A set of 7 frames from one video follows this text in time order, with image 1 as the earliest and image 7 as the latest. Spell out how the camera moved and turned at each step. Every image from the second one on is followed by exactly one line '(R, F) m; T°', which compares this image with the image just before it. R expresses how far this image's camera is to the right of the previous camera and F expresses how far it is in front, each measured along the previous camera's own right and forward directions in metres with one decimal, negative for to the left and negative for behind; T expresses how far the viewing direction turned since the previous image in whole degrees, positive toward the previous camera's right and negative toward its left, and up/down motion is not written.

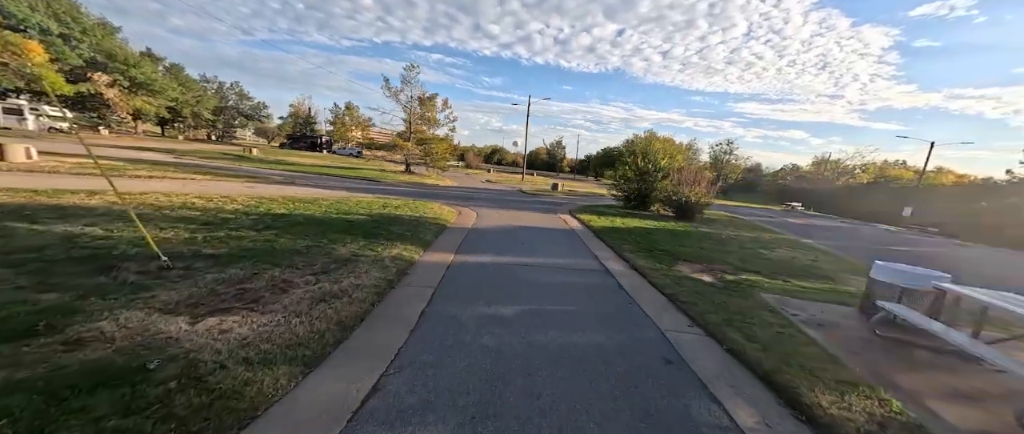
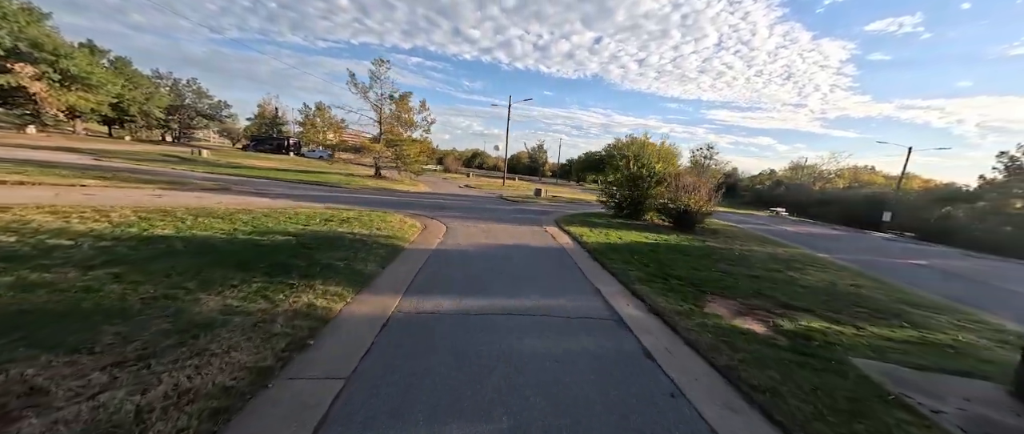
(+0.1, +1.9) m; +3°
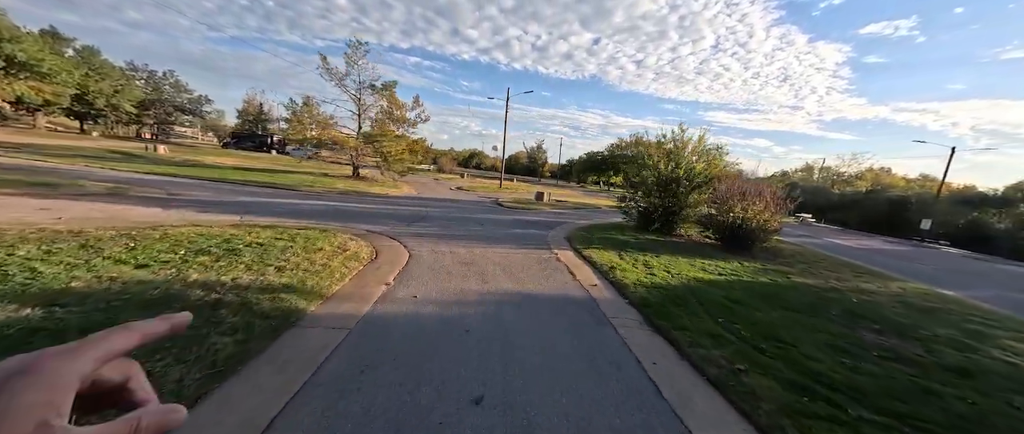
(0.0, +3.2) m; 0°
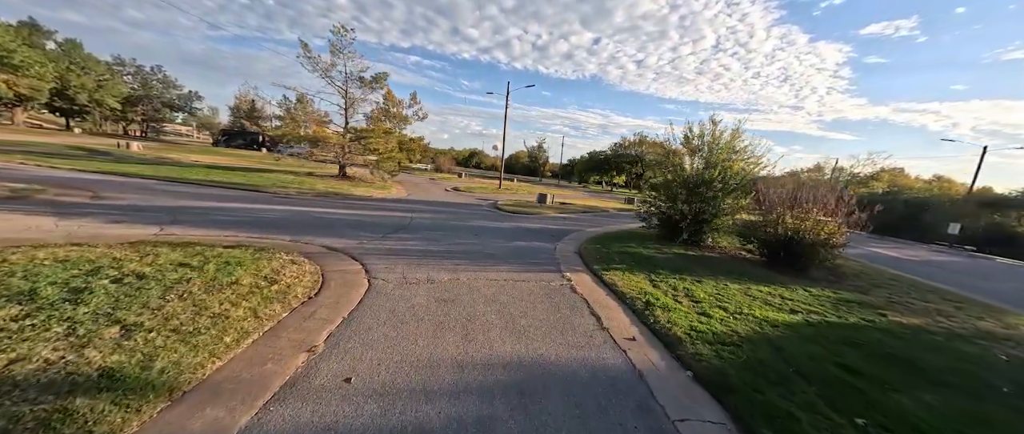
(0.0, +1.8) m; 0°
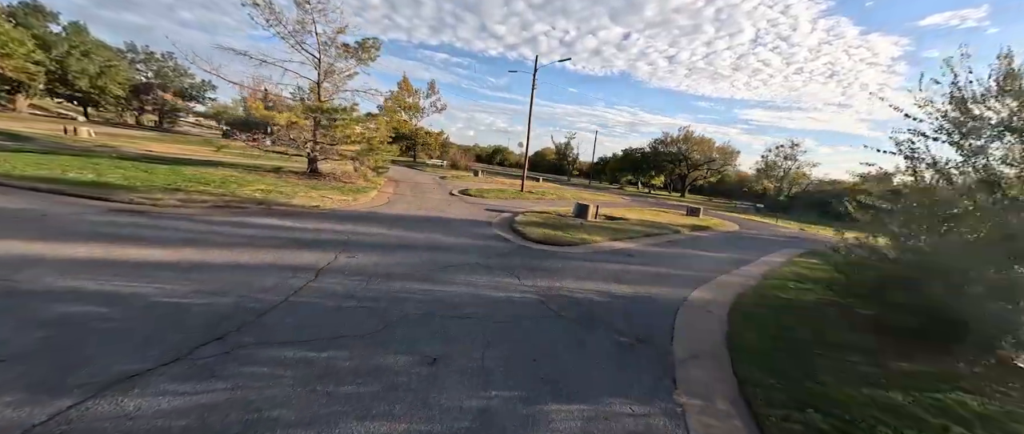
(-0.1, +5.8) m; -4°
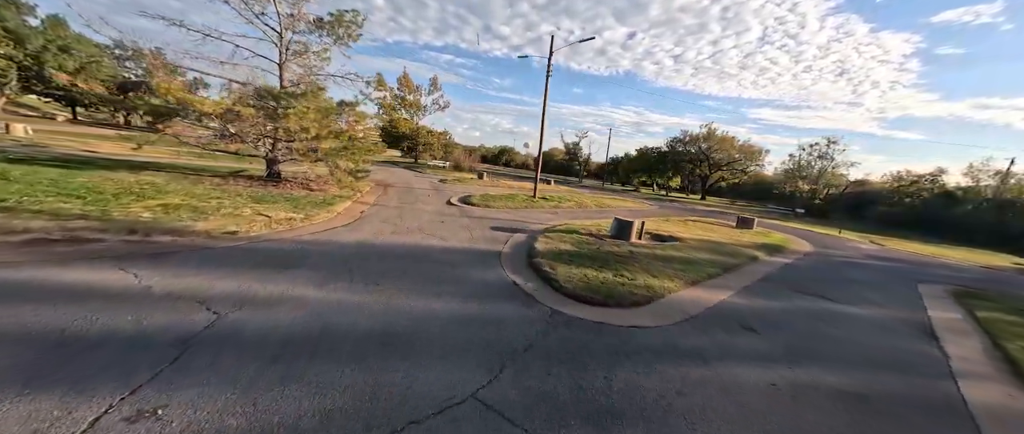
(-0.3, +3.4) m; -1°
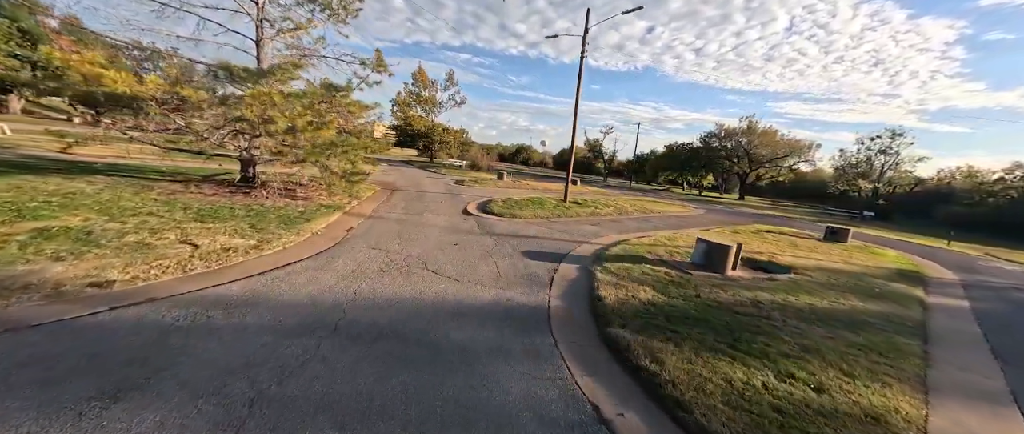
(-0.5, +2.8) m; -3°
